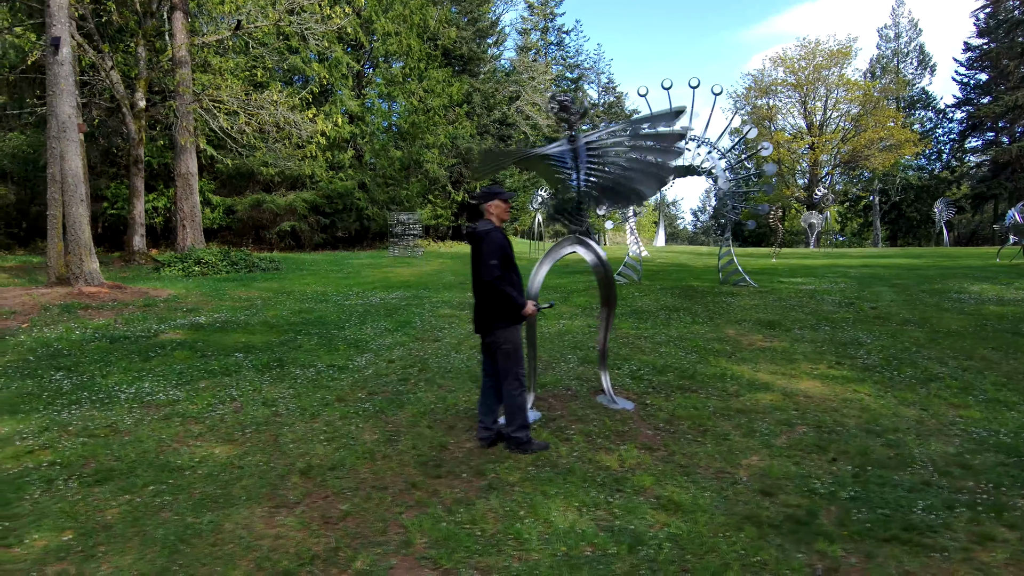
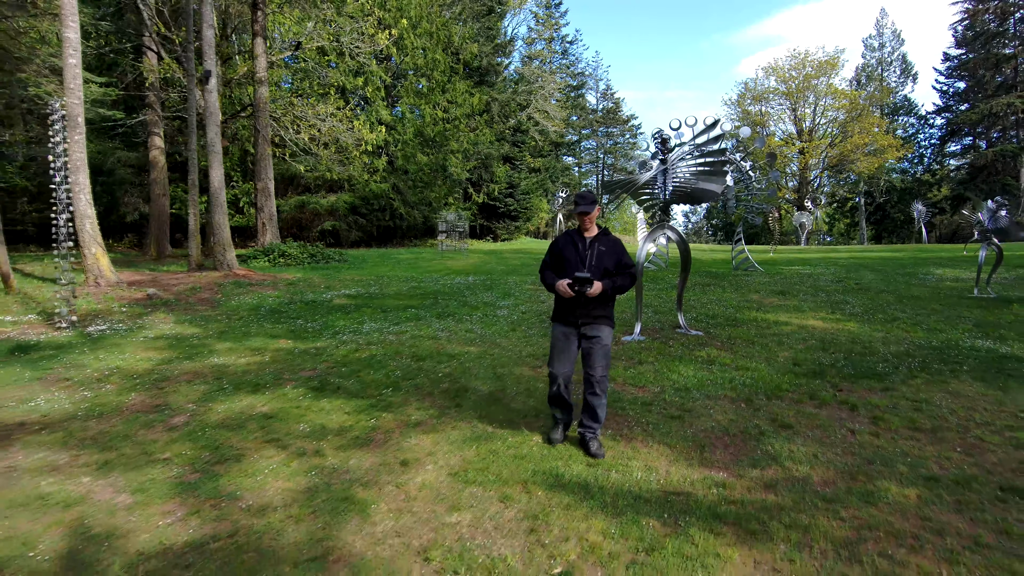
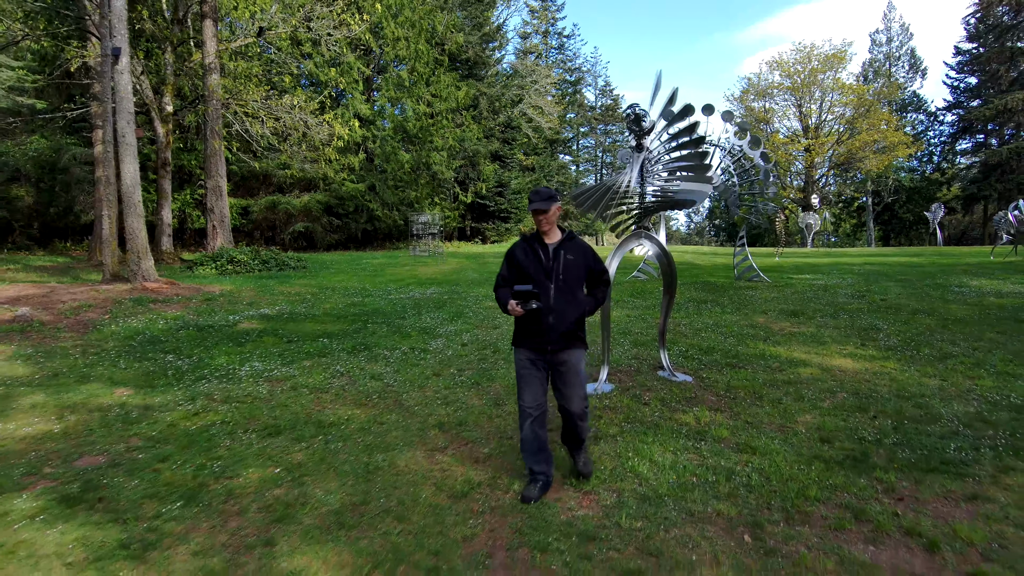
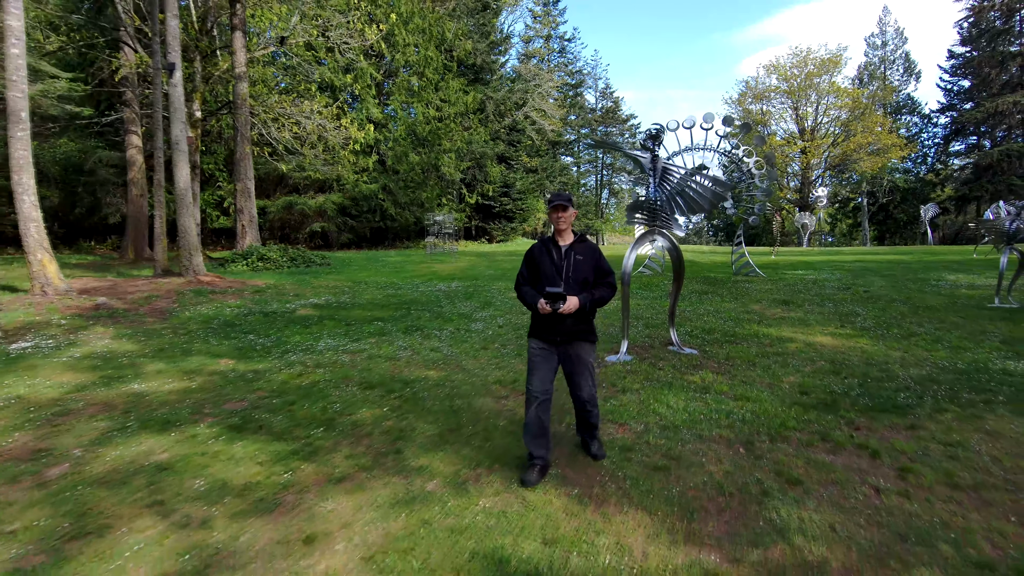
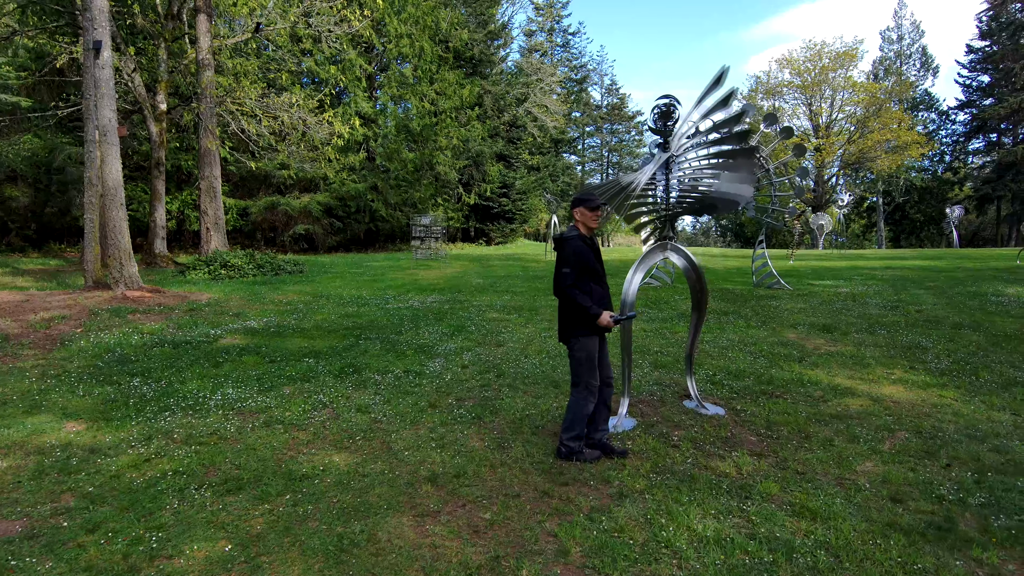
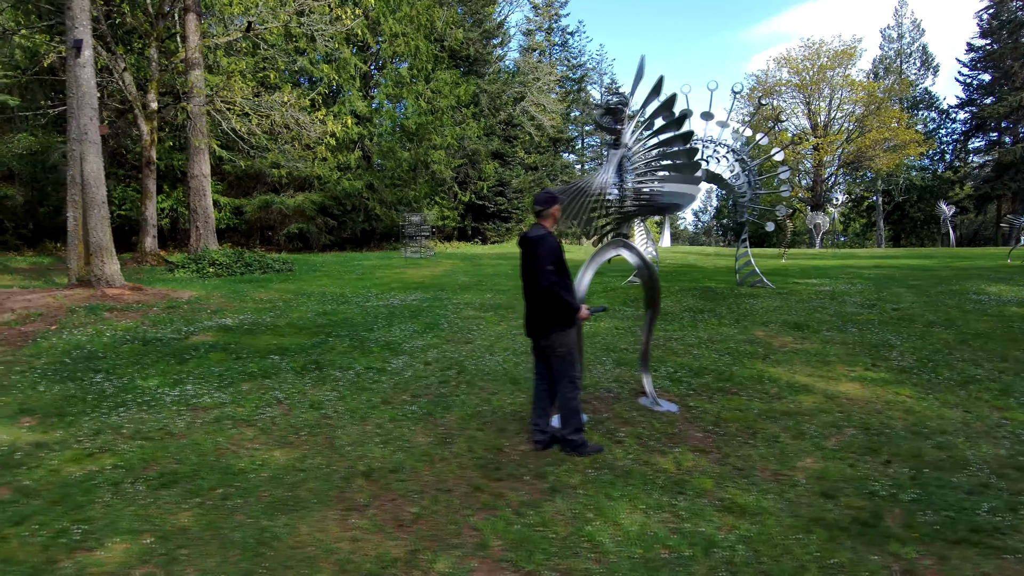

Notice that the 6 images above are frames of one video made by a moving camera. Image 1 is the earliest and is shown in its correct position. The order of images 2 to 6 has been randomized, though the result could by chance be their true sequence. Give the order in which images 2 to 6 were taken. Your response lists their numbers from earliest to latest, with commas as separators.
6, 5, 3, 4, 2
